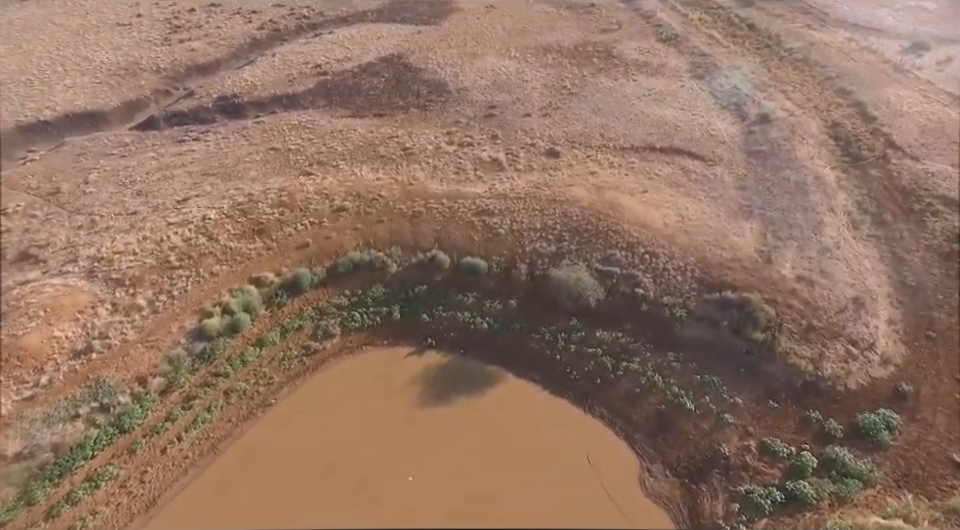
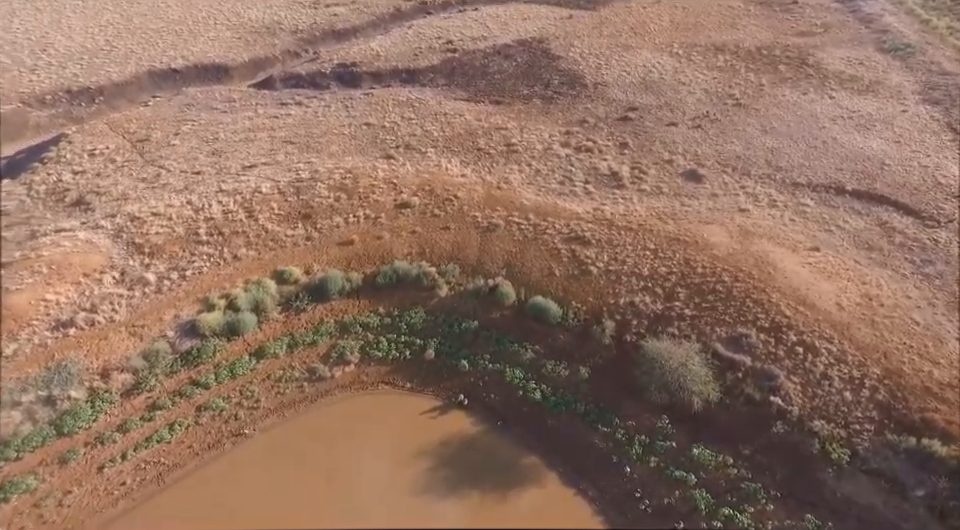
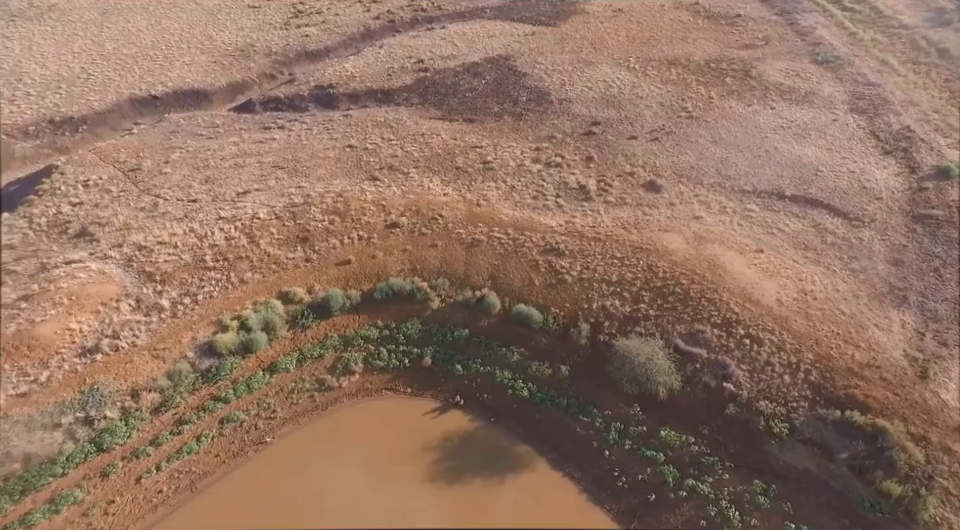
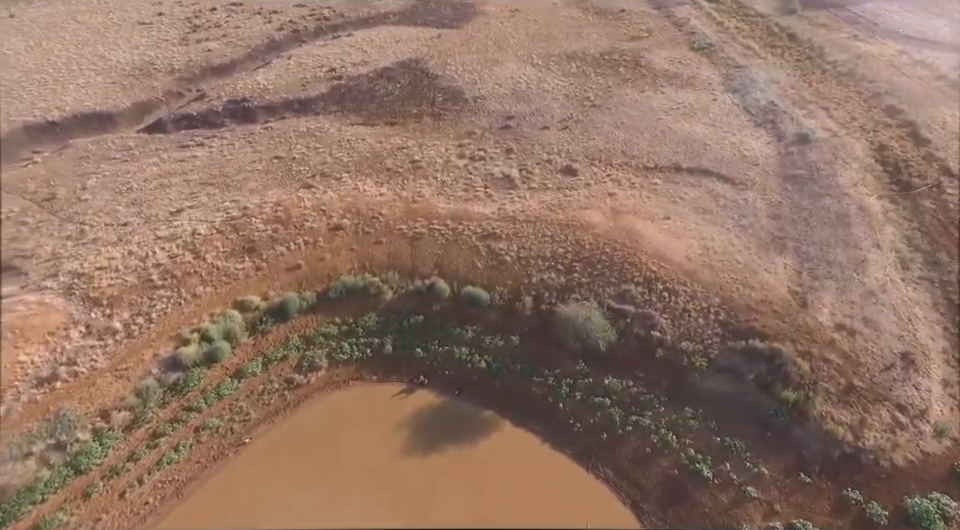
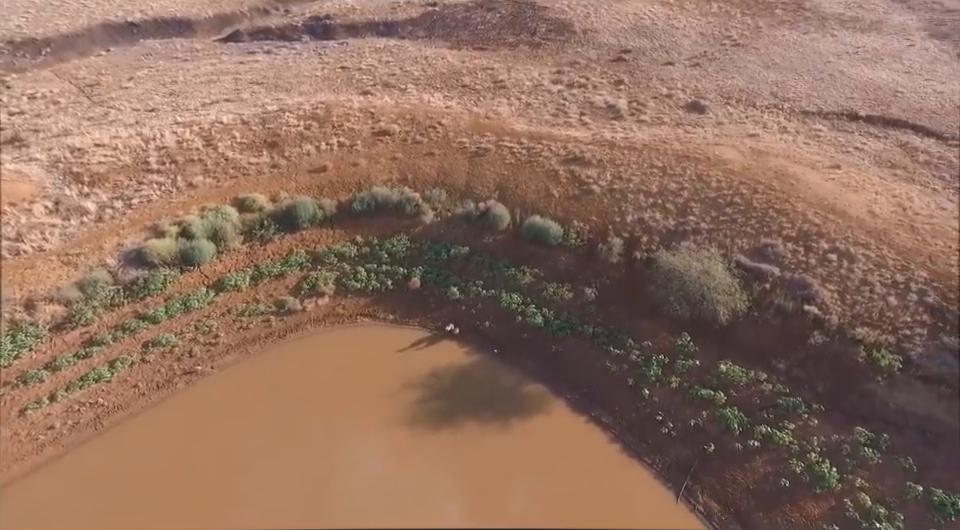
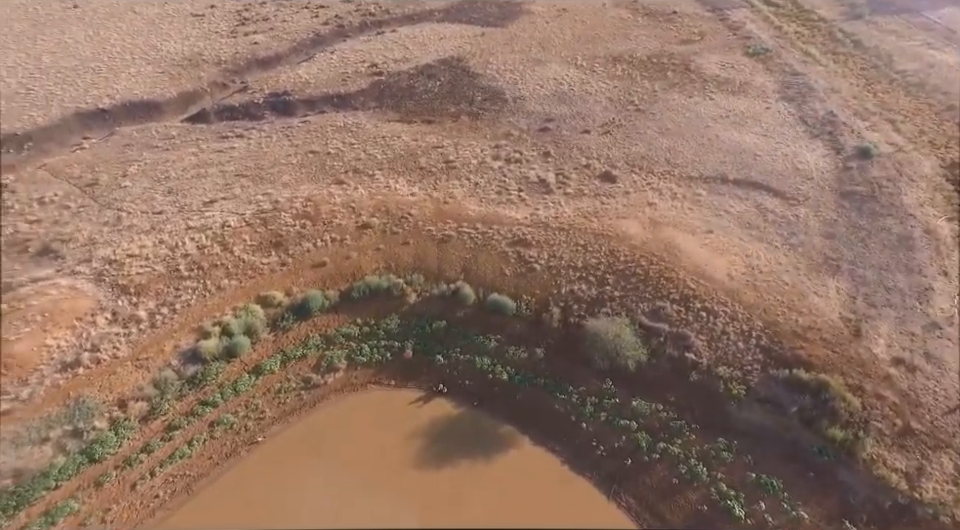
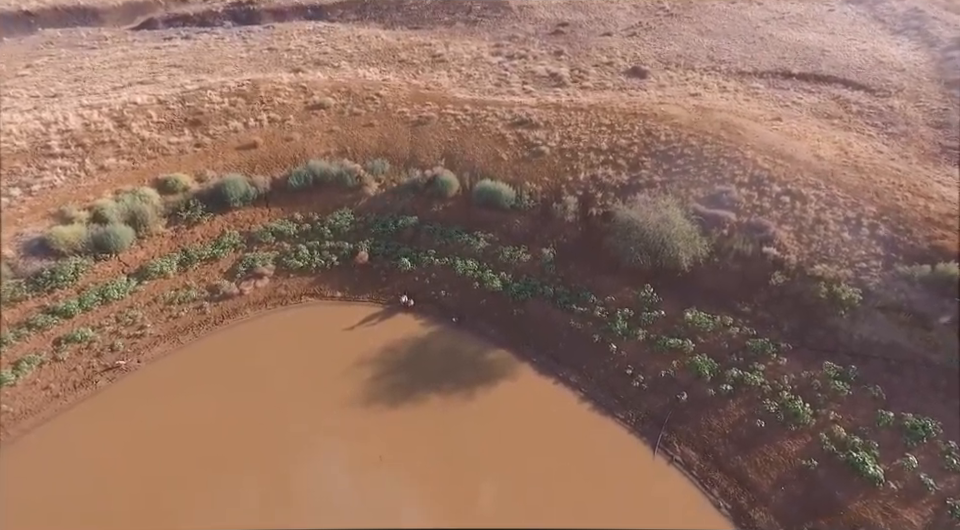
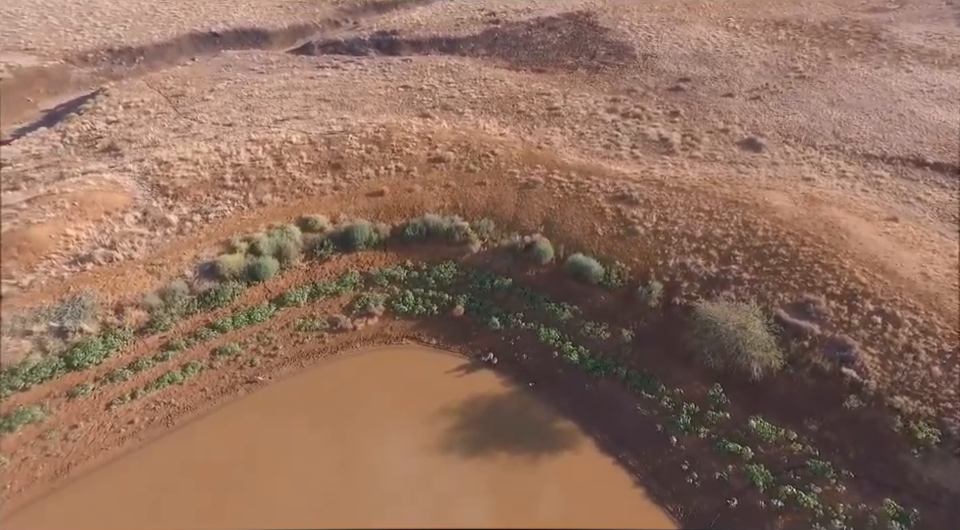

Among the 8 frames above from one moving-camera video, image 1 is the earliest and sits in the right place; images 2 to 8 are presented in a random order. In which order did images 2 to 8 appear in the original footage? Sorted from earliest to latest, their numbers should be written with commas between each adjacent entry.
4, 6, 3, 2, 8, 5, 7
